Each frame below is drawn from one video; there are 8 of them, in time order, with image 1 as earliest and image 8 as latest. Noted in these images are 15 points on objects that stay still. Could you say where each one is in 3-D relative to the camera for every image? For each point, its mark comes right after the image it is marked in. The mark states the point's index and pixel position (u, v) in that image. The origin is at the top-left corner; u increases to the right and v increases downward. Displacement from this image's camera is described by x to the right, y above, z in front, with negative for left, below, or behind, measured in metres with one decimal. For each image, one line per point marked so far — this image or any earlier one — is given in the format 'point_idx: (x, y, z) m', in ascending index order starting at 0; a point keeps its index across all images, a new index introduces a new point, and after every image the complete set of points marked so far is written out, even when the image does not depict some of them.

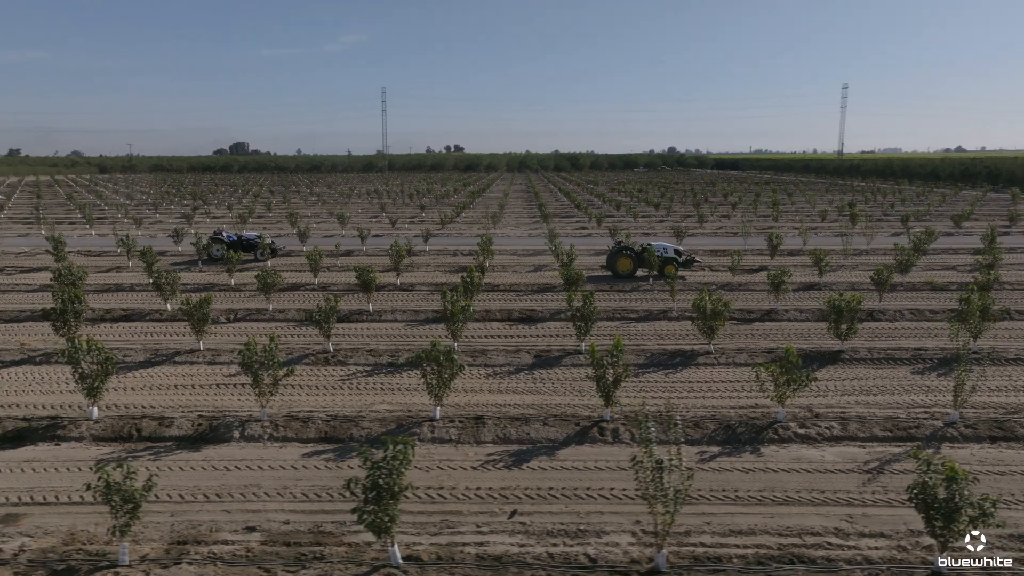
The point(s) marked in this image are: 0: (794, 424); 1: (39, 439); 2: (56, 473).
0: (+4.4, -2.1, +10.8) m
1: (-7.1, -2.3, +10.5) m
2: (-6.1, -2.5, +9.4) m
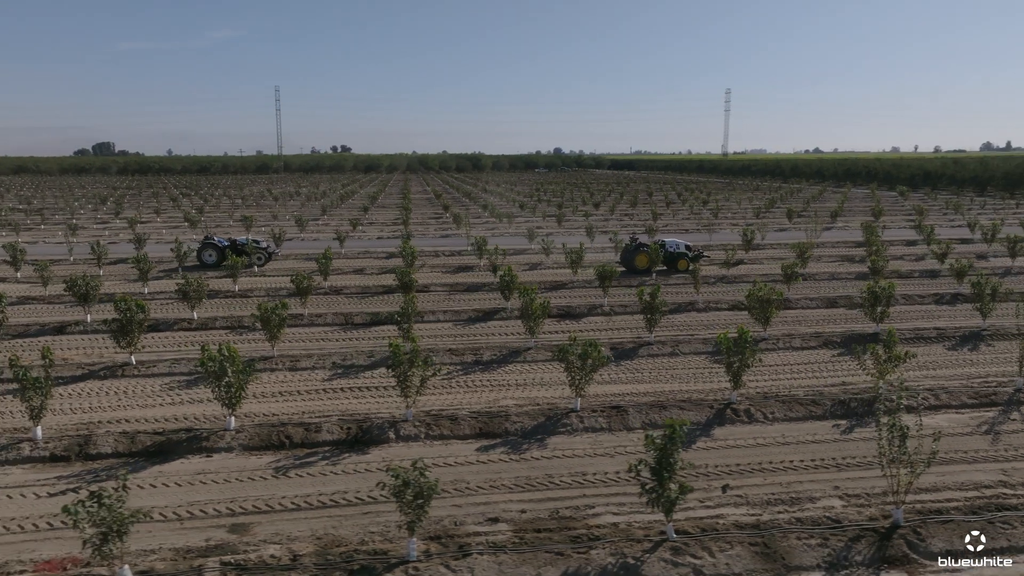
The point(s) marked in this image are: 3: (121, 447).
0: (+6.6, -1.9, +12.1) m
1: (-4.7, -2.4, +10.1) m
2: (-3.5, -2.6, +9.1) m
3: (-5.7, -2.3, +10.1) m
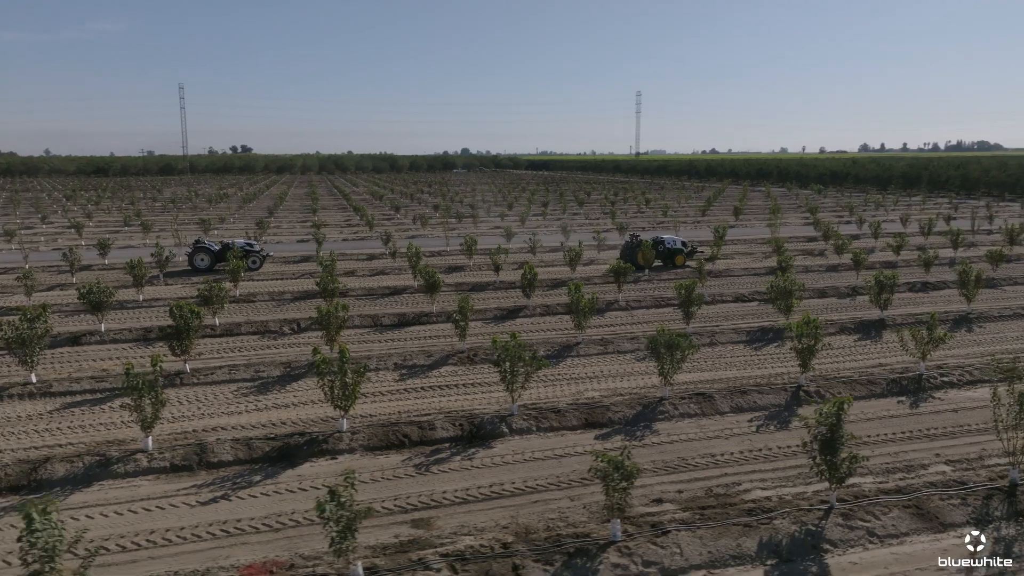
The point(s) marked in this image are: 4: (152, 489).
0: (+8.1, -1.7, +13.4) m
1: (-2.8, -2.4, +10.0) m
2: (-1.6, -2.6, +9.2) m
3: (-3.8, -2.4, +9.9) m
4: (-4.6, -2.6, +9.0) m
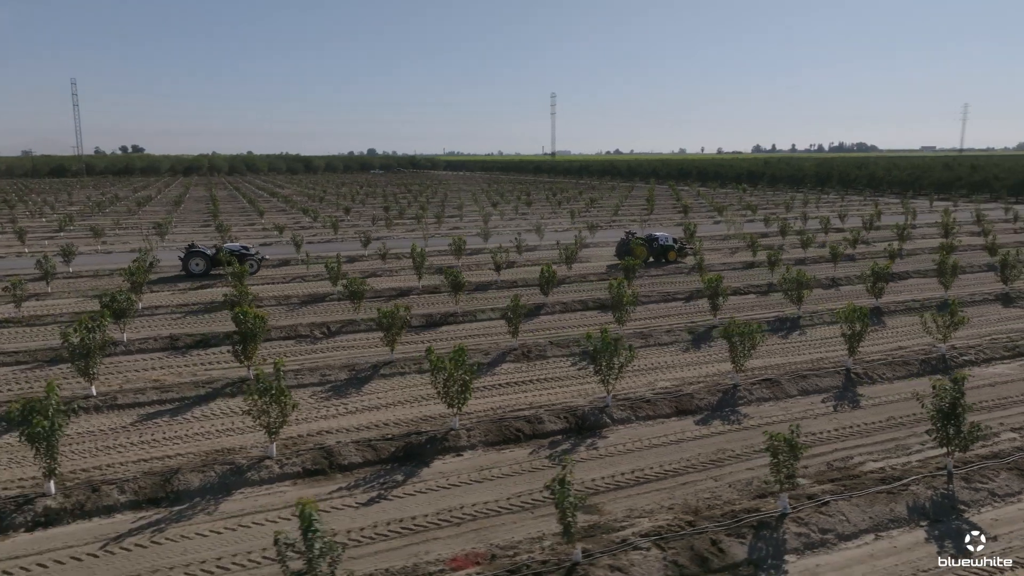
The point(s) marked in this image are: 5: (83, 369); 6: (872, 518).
0: (+9.5, -1.4, +14.8) m
1: (-1.0, -2.4, +10.2) m
2: (+0.3, -2.5, +9.5) m
3: (-2.0, -2.4, +9.9) m
4: (-2.7, -2.6, +8.9) m
5: (-7.4, -1.4, +12.1) m
6: (+4.2, -2.7, +8.2) m
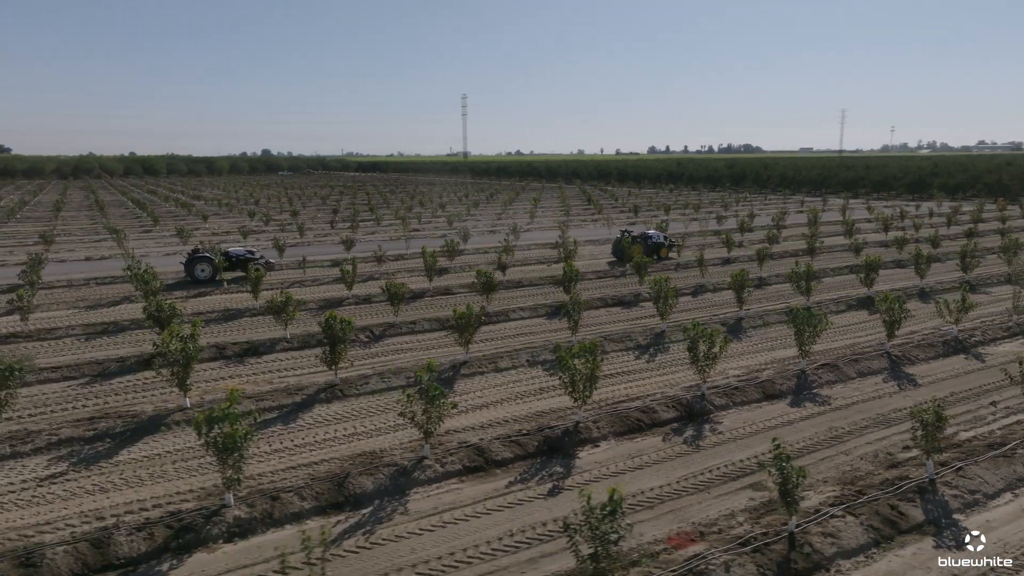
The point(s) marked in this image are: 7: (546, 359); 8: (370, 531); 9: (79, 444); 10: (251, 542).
0: (+10.8, -1.2, +16.5) m
1: (+1.0, -2.4, +10.6) m
2: (+2.5, -2.5, +10.1) m
3: (+0.1, -2.4, +10.2) m
4: (-0.4, -2.6, +9.1) m
5: (-5.5, -1.5, +11.7) m
6: (+6.5, -2.5, +9.2) m
7: (+0.7, -1.5, +14.9) m
8: (-1.6, -2.8, +8.1) m
9: (-6.5, -2.3, +10.5) m
10: (-2.9, -2.9, +7.9) m
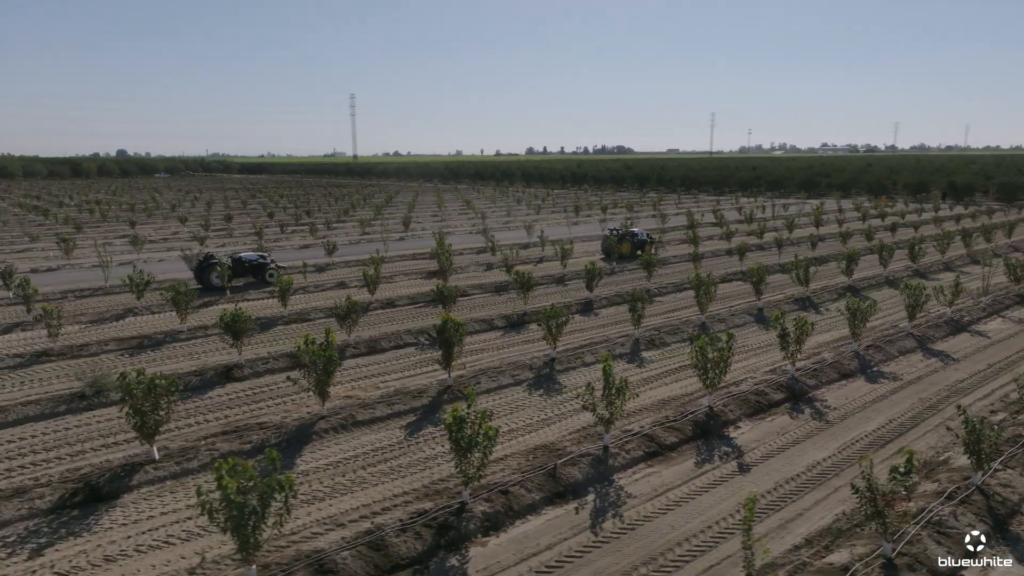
0: (+12.2, -0.8, +18.8) m
1: (+3.5, -2.3, +11.5) m
2: (+5.0, -2.3, +11.2) m
3: (+2.6, -2.3, +11.0) m
4: (+2.3, -2.6, +9.8) m
5: (-3.2, -1.6, +11.5) m
6: (+9.1, -2.3, +11.0) m
7: (+2.5, -1.5, +15.7) m
8: (+1.3, -2.8, +8.6) m
9: (-3.9, -2.5, +10.2) m
10: (0.0, -2.9, +8.2) m
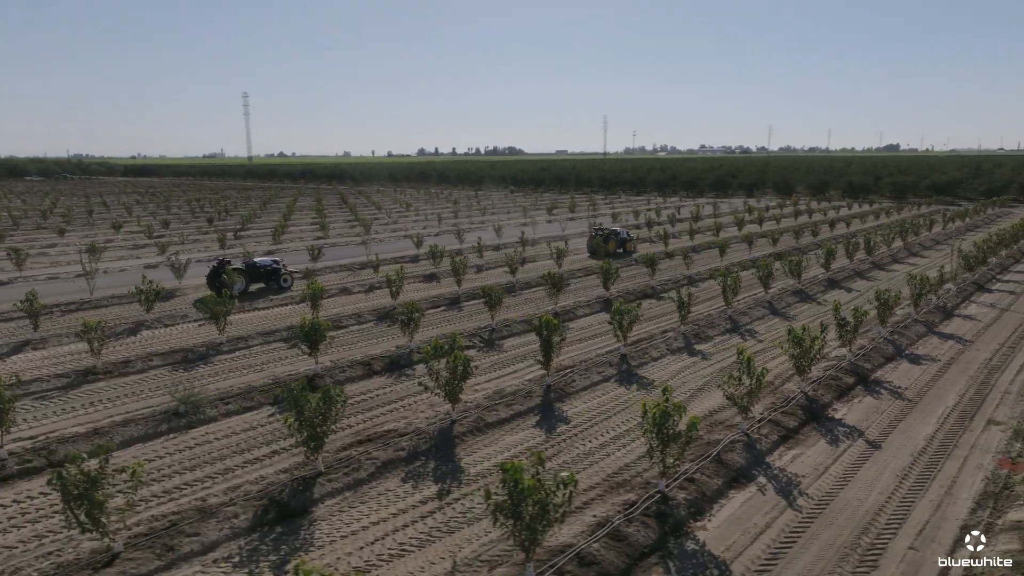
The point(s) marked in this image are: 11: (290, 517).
0: (+13.1, -0.5, +20.9) m
1: (+5.6, -2.2, +12.4) m
2: (+7.1, -2.2, +12.4) m
3: (+4.8, -2.2, +11.8) m
4: (+4.6, -2.5, +10.6) m
5: (-1.1, -1.7, +11.5) m
6: (+11.2, -2.0, +12.8) m
7: (+3.9, -1.4, +16.5) m
8: (+3.8, -2.7, +9.3) m
9: (-1.6, -2.6, +10.1) m
10: (+2.6, -2.8, +8.7) m
11: (-2.7, -2.8, +8.7) m
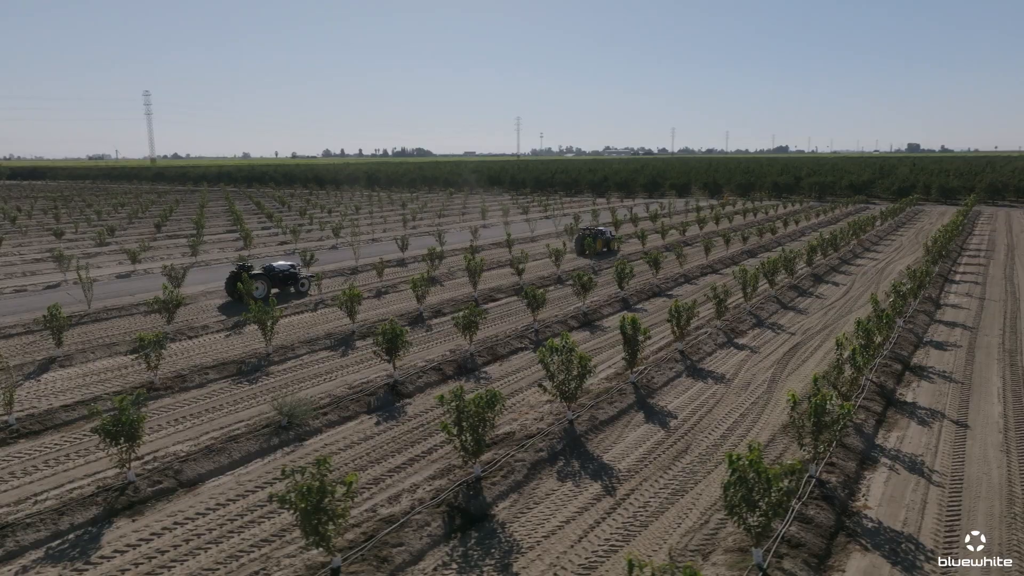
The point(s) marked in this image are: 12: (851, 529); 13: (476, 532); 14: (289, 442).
0: (+13.8, -0.2, +22.8) m
1: (+7.3, -2.0, +13.4) m
2: (+8.9, -2.0, +13.5) m
3: (+6.6, -2.1, +12.7) m
4: (+6.6, -2.4, +11.5) m
5: (+0.9, -1.7, +11.7) m
6: (+12.9, -1.7, +14.4) m
7: (+5.2, -1.3, +17.3) m
8: (+6.0, -2.6, +10.1) m
9: (+0.5, -2.6, +10.3) m
10: (+4.9, -2.8, +9.3) m
11: (-0.4, -2.9, +8.7) m
12: (+4.1, -2.9, +8.5) m
13: (-0.4, -2.9, +8.4) m
14: (-3.6, -2.4, +11.2) m
